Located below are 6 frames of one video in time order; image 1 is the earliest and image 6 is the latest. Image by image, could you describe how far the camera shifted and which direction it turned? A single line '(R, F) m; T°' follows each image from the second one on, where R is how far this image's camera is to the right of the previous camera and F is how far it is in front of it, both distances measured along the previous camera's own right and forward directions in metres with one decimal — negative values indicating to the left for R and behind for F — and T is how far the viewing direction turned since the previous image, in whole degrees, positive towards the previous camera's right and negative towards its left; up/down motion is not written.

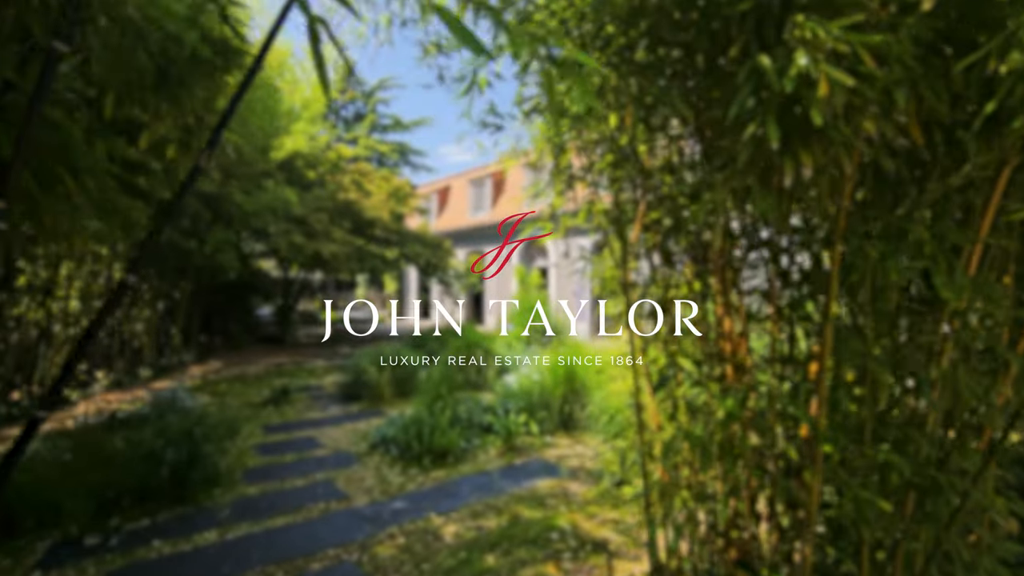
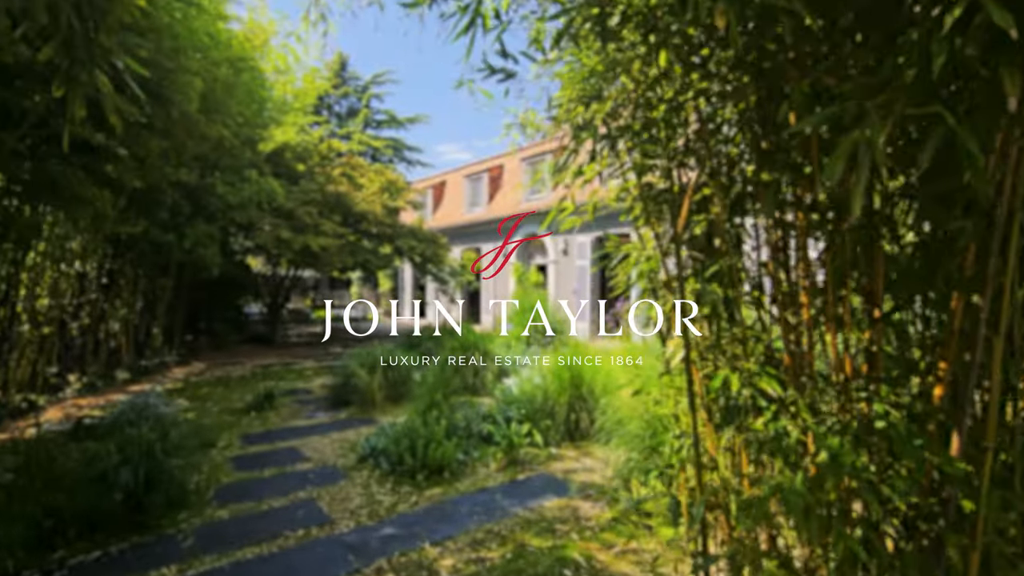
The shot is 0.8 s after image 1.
(0.0, +0.3) m; 0°
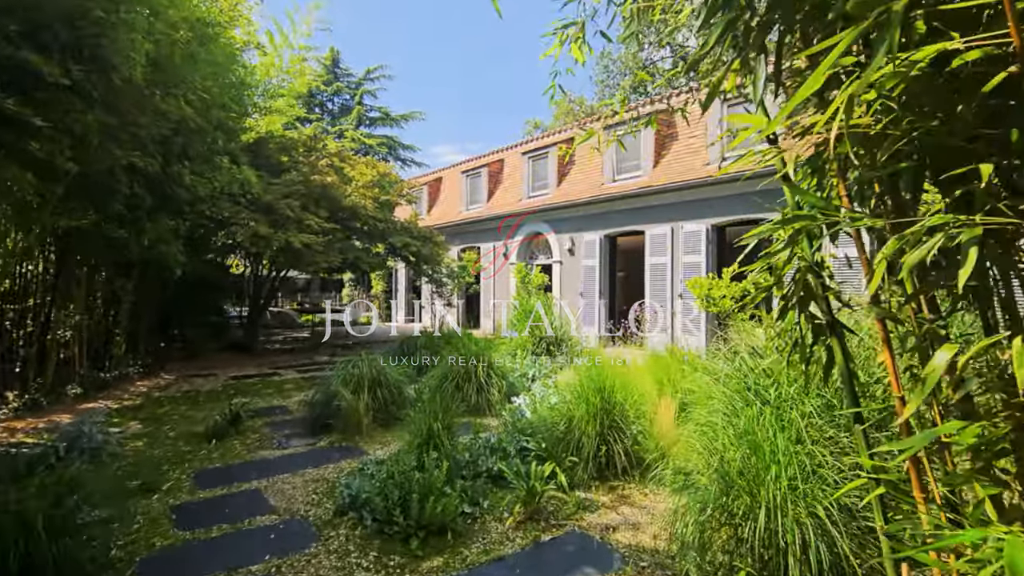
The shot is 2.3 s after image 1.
(-0.1, +0.7) m; +1°
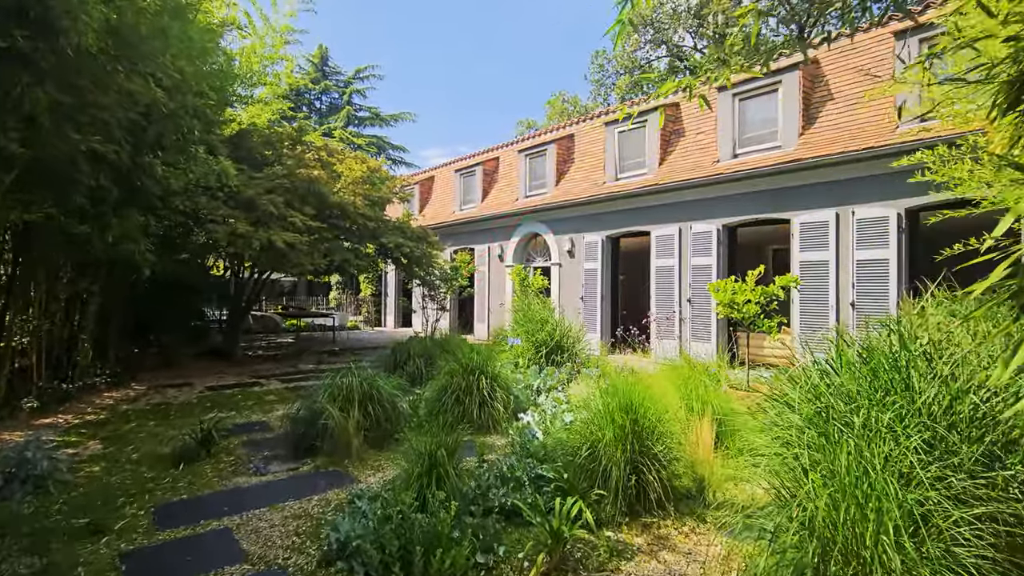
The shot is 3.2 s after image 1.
(-0.1, +0.4) m; +1°
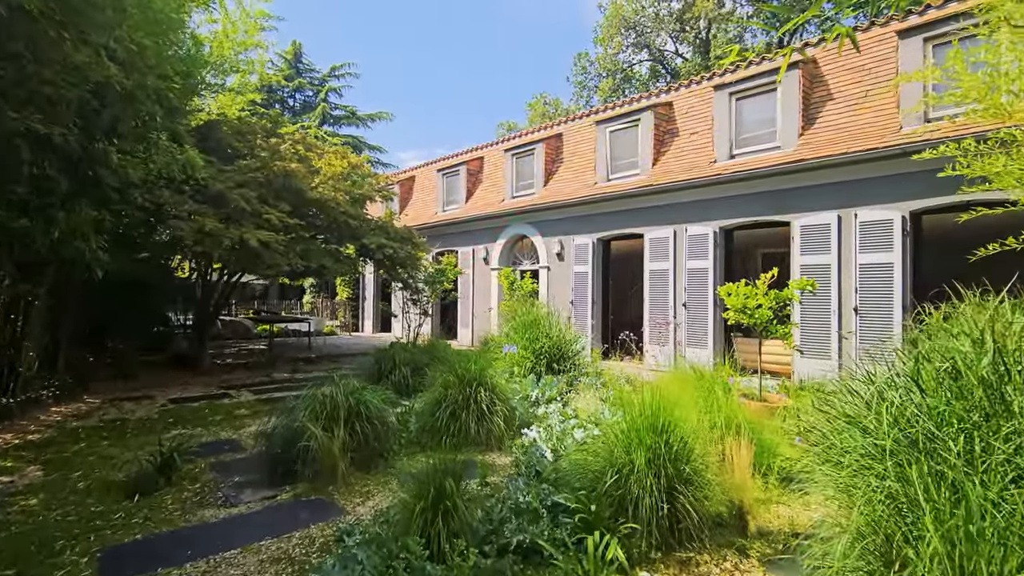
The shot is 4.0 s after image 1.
(-0.2, +0.3) m; +3°
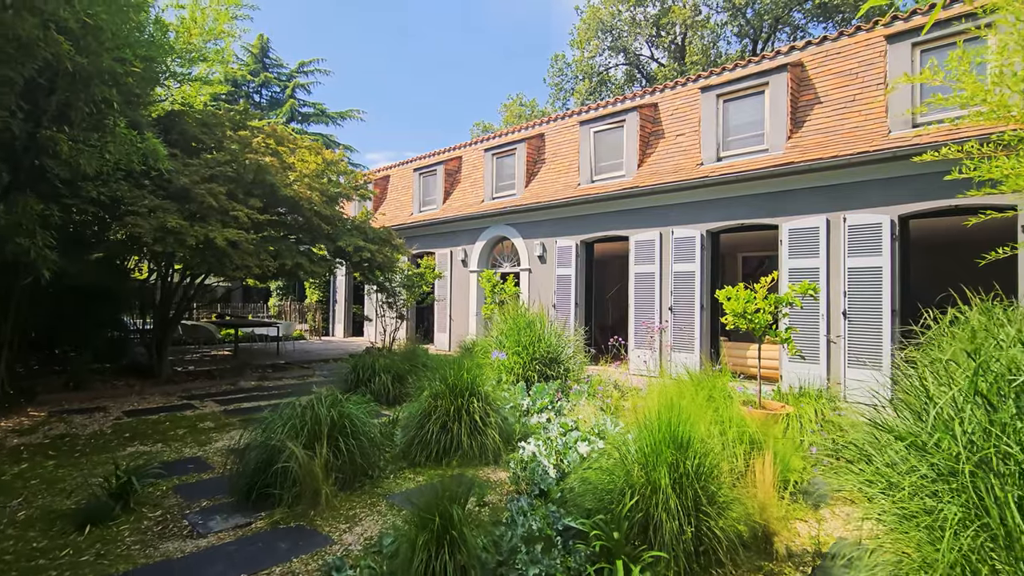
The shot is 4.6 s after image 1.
(-0.2, +0.2) m; +3°
